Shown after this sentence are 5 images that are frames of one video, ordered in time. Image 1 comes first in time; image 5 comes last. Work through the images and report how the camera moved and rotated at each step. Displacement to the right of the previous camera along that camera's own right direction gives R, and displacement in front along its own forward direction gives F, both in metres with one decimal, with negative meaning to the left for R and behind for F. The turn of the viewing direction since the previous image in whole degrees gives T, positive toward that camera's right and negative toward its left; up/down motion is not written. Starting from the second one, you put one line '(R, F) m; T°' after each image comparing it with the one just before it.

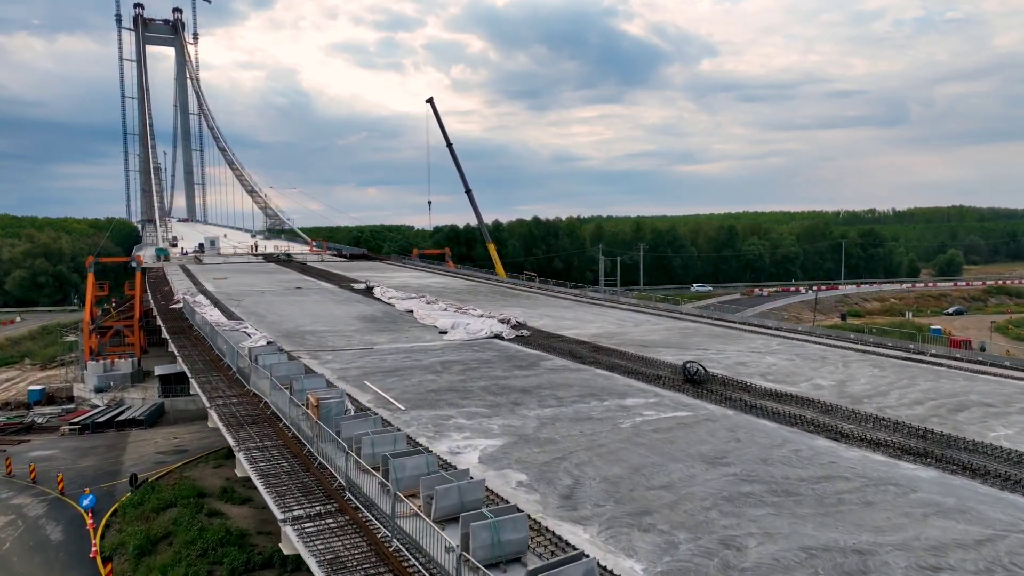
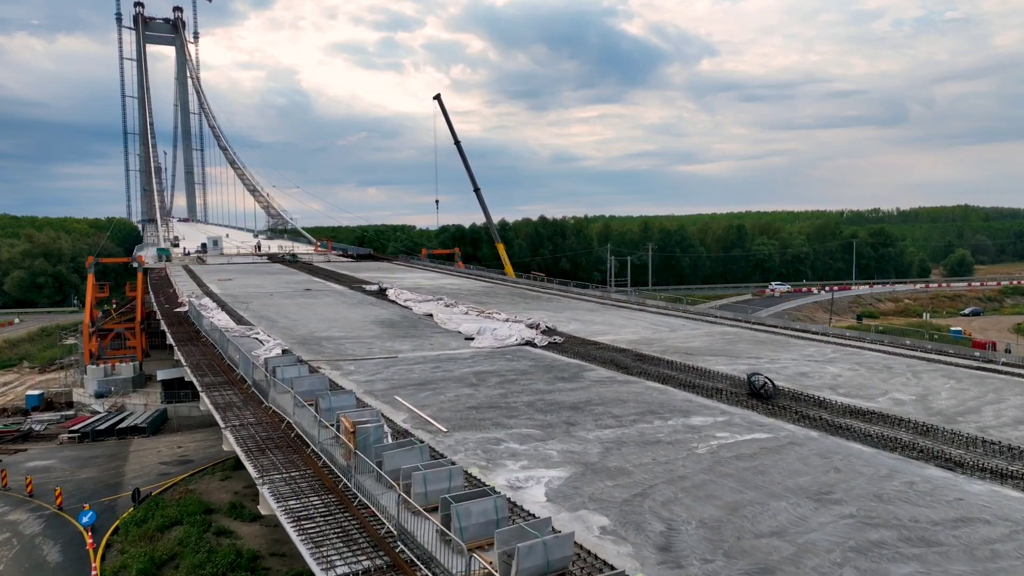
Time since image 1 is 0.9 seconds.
(-0.9, +1.4) m; 0°
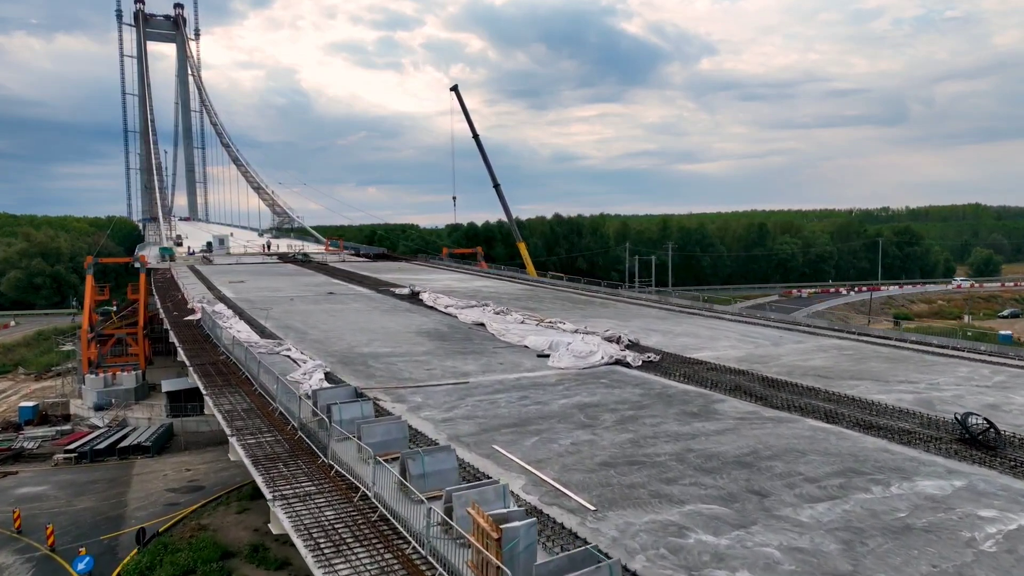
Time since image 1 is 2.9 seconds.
(-1.9, +3.3) m; 0°
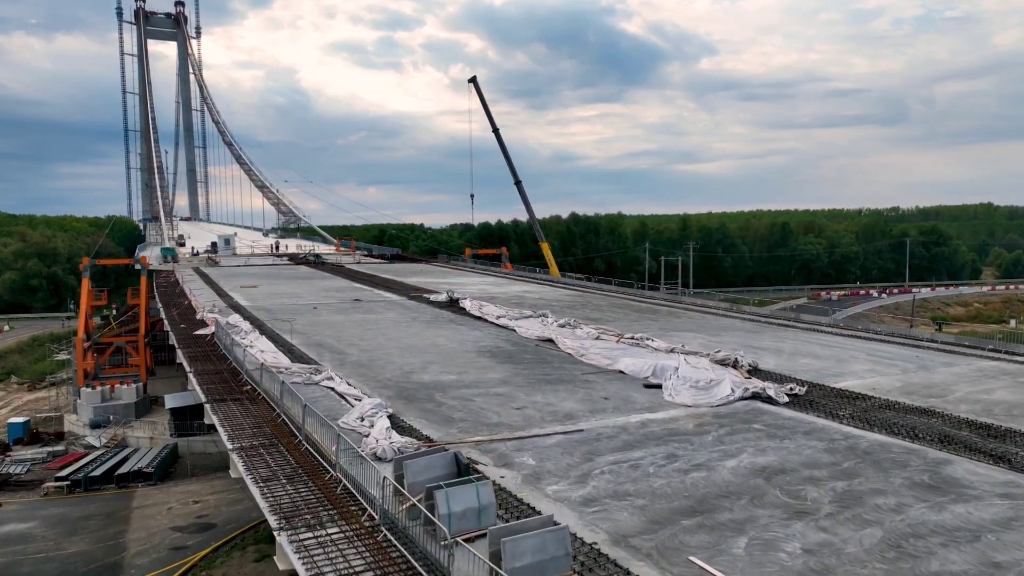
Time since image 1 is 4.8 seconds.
(-1.9, +3.4) m; 0°
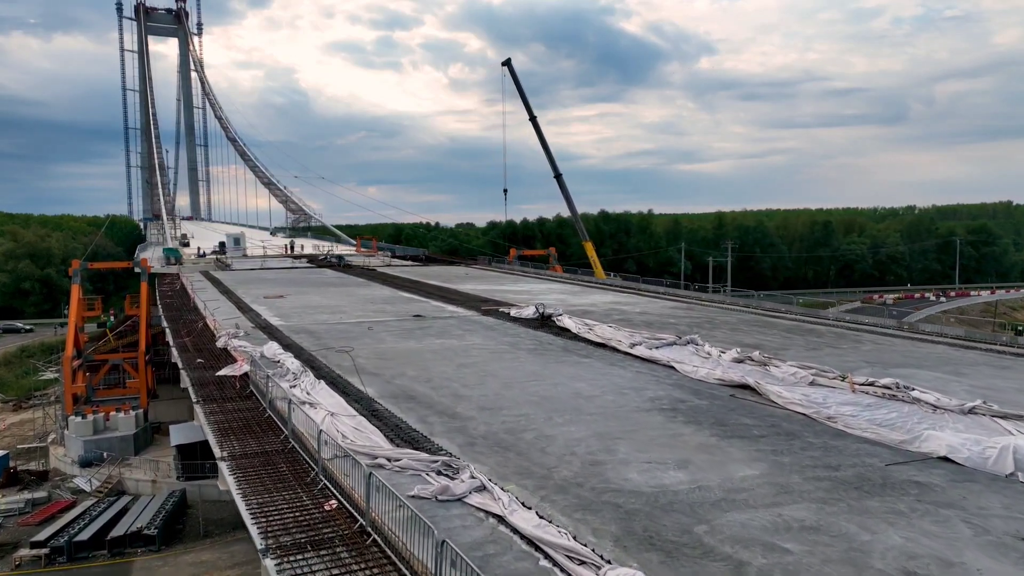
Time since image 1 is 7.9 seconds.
(-3.0, +5.6) m; 0°
